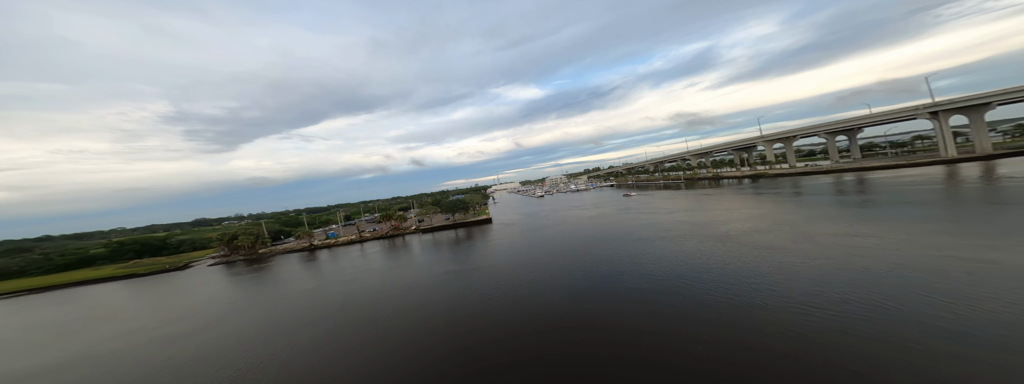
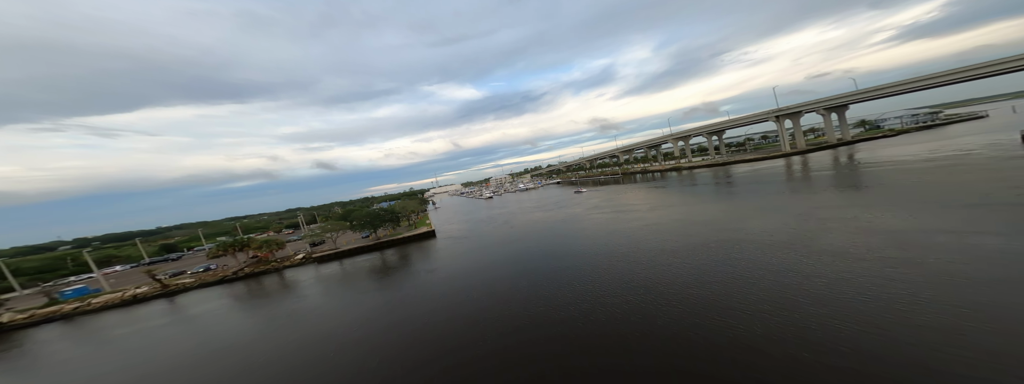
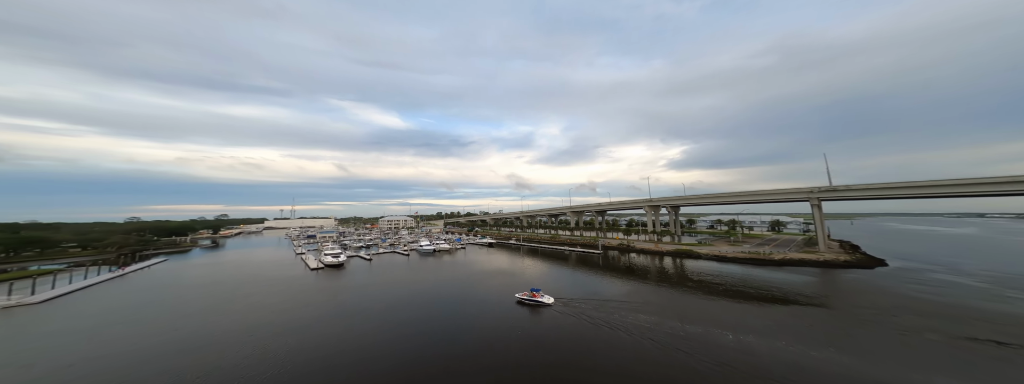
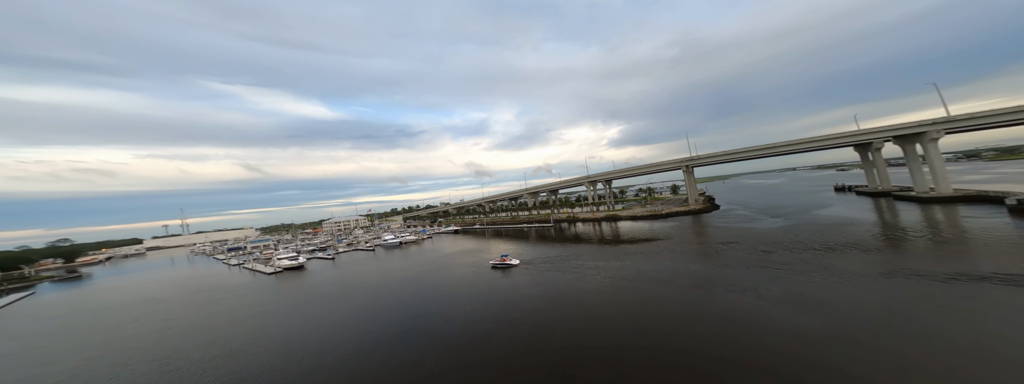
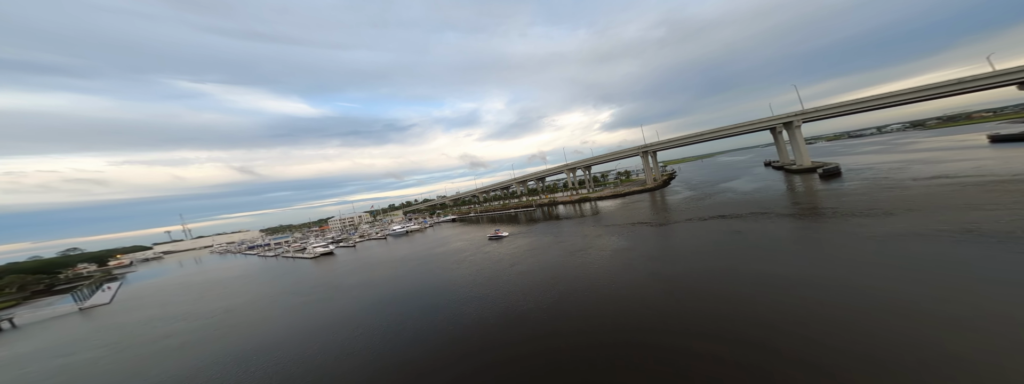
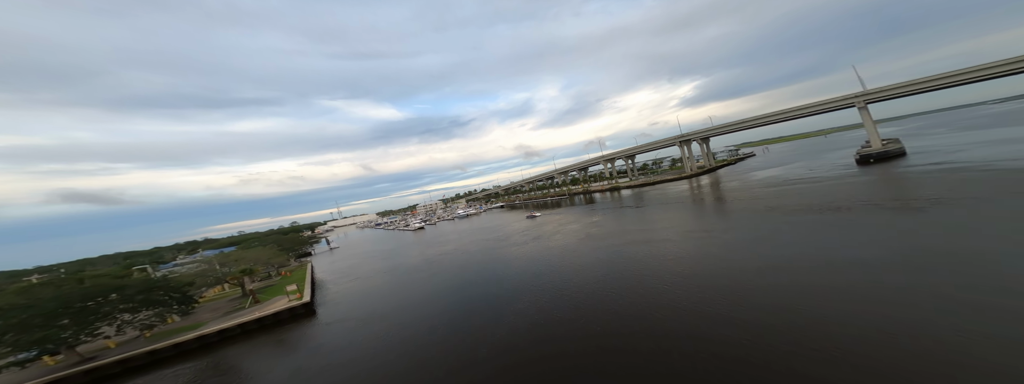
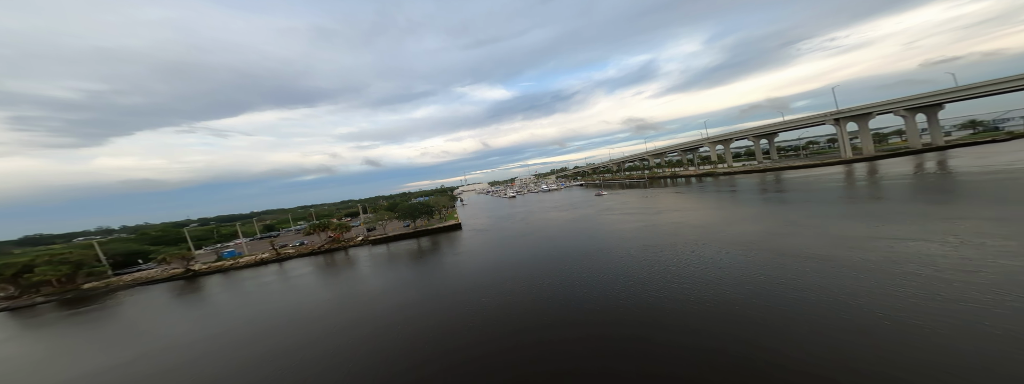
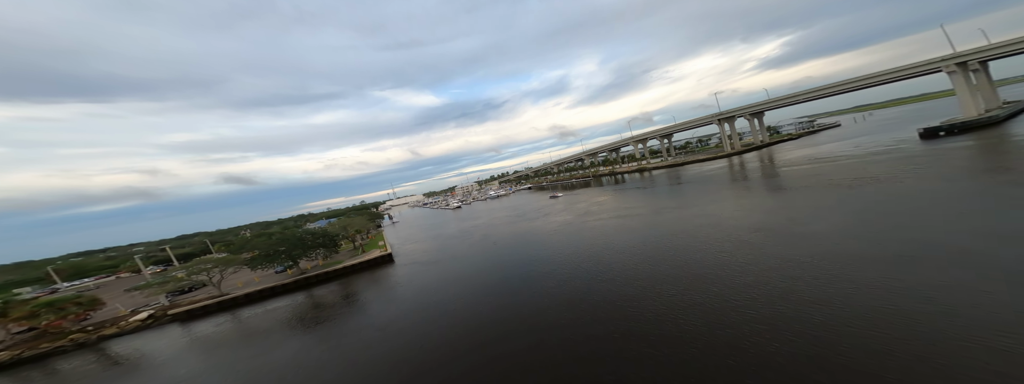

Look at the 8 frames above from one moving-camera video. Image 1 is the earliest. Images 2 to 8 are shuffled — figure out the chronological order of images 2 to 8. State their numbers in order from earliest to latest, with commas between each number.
7, 2, 8, 6, 5, 4, 3
